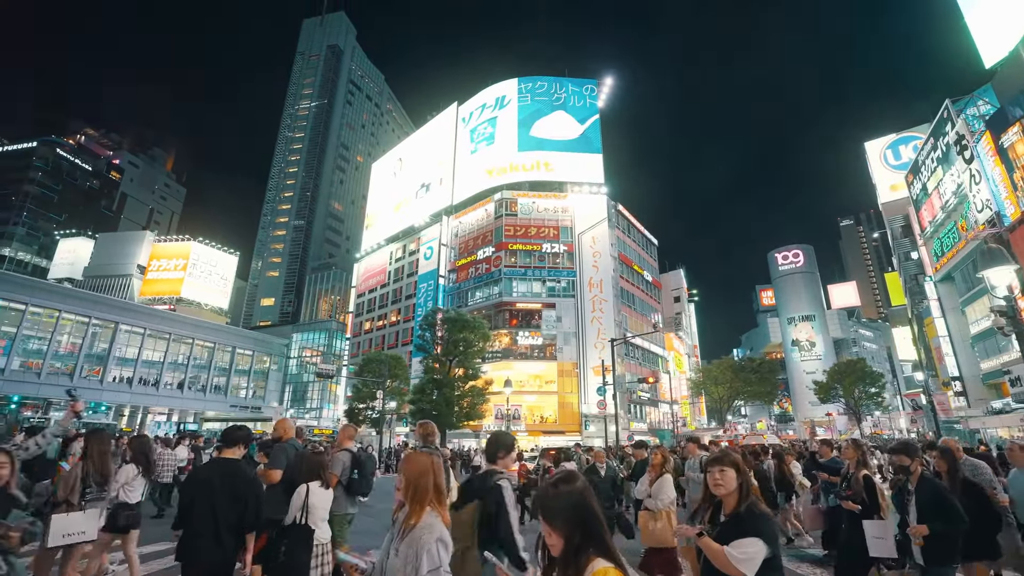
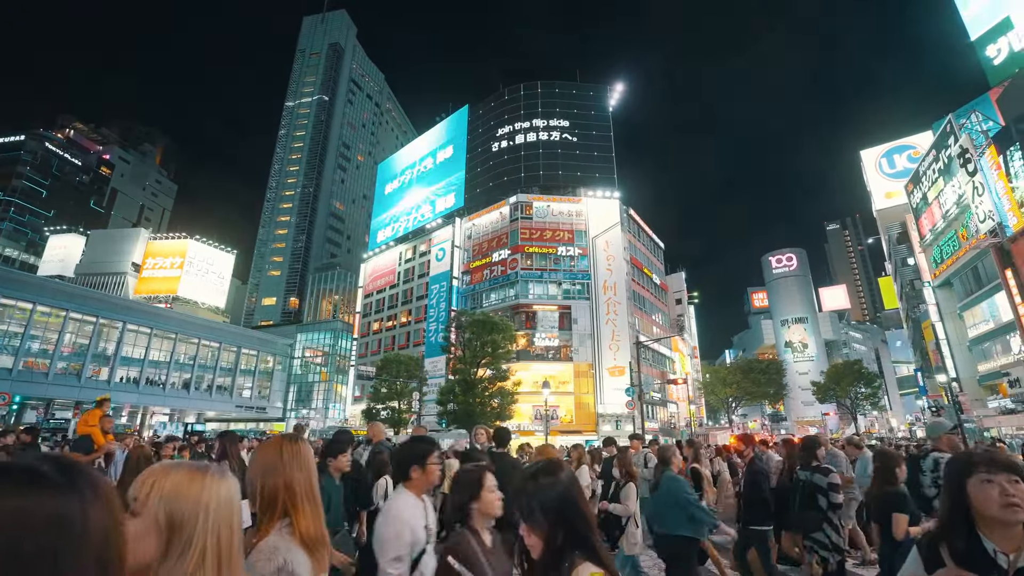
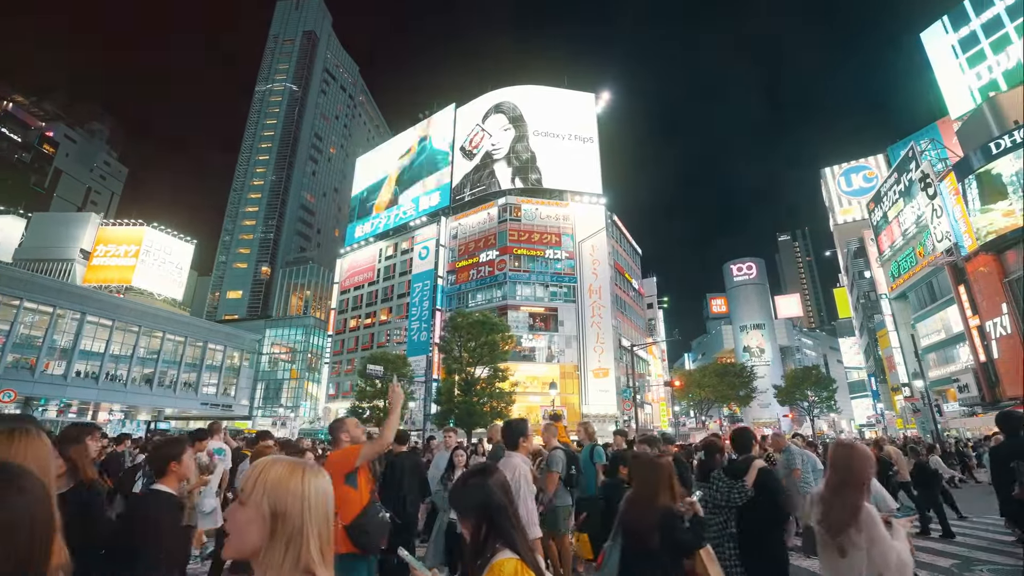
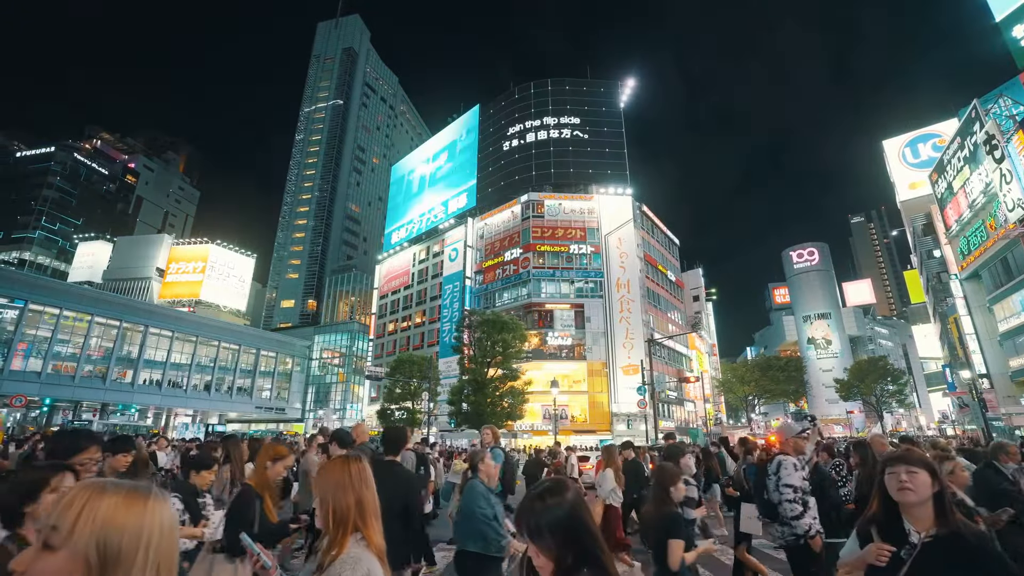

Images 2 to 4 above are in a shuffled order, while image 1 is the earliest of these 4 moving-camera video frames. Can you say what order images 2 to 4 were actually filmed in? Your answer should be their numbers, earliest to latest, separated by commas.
4, 2, 3
